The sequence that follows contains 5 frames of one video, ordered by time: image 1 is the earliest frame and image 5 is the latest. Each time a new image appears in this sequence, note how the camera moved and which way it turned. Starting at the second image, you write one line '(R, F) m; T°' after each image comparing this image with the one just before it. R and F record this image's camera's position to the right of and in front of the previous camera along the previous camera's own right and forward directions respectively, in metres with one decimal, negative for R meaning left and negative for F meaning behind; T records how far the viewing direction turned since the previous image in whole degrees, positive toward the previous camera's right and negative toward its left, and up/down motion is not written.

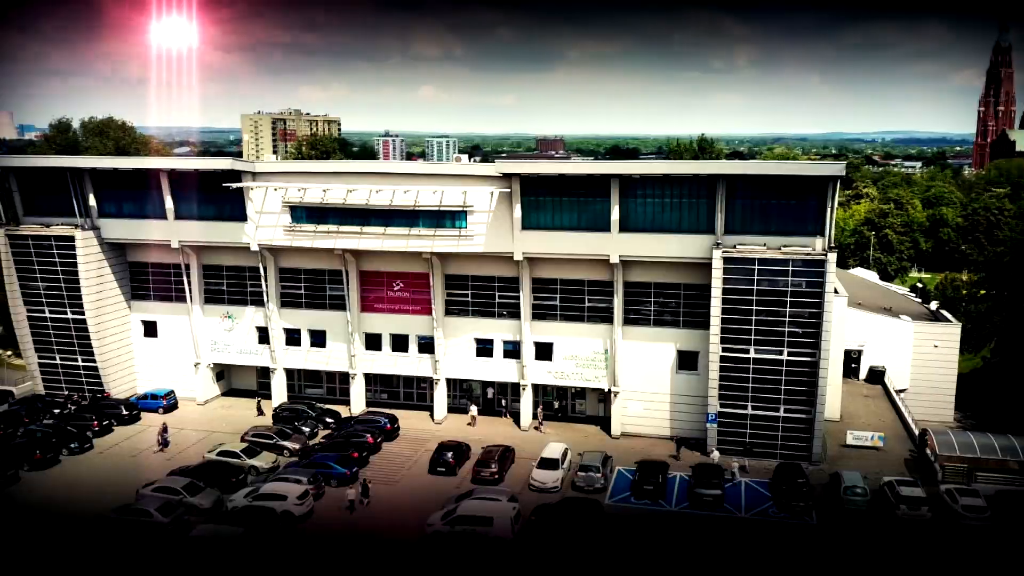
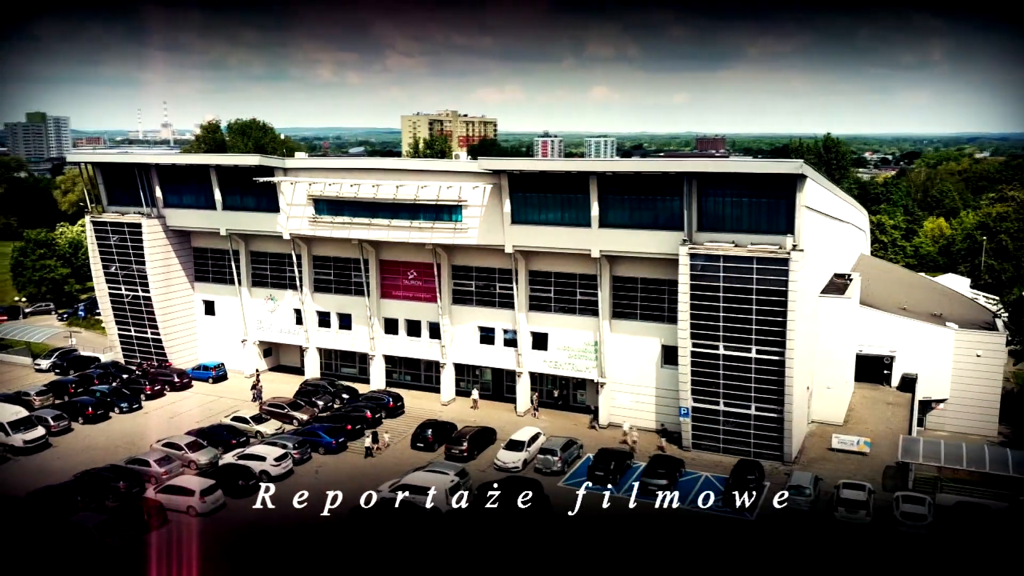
(+7.5, -1.2) m; -10°
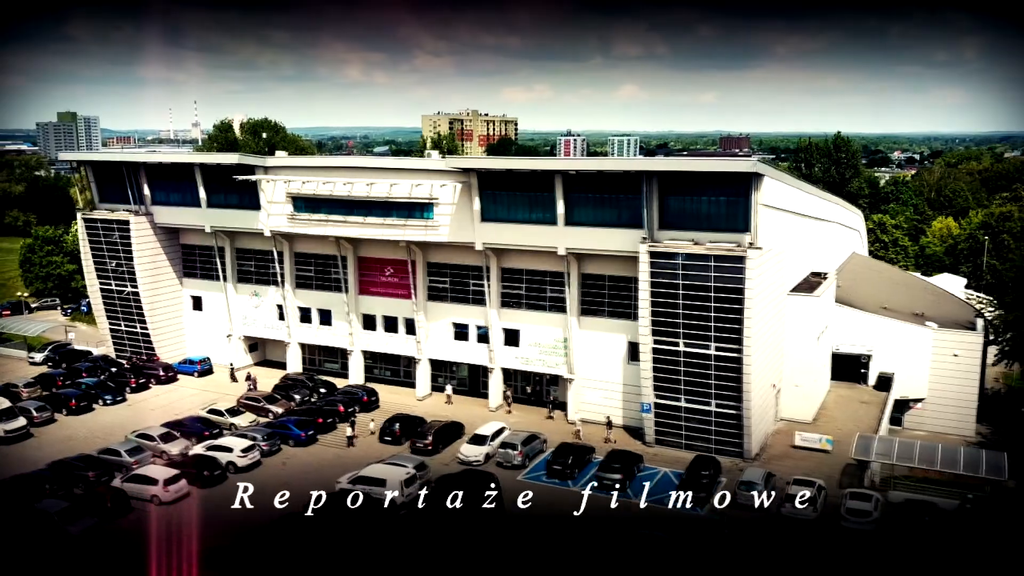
(+2.4, -0.5) m; -2°
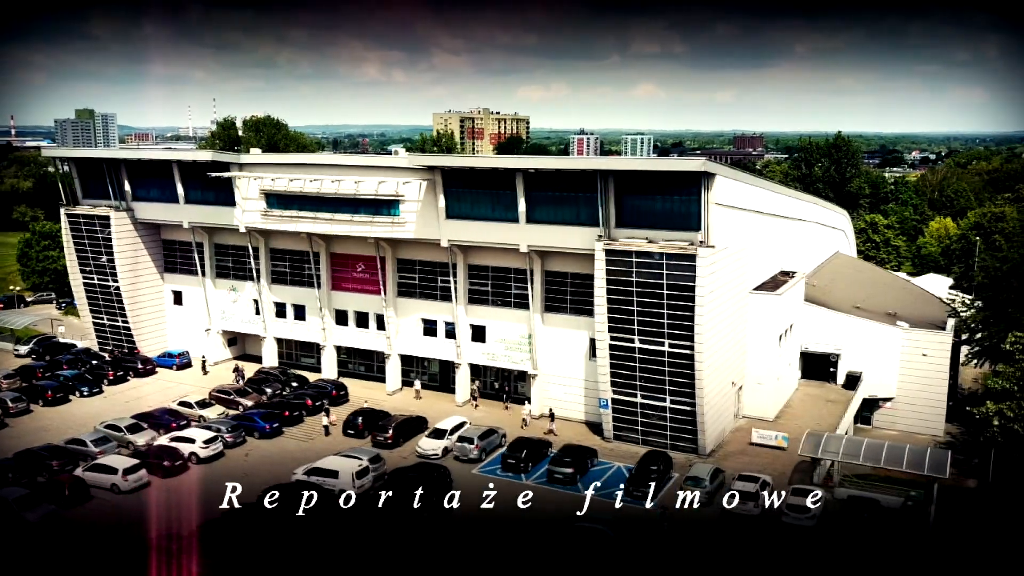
(+2.3, -0.5) m; -1°
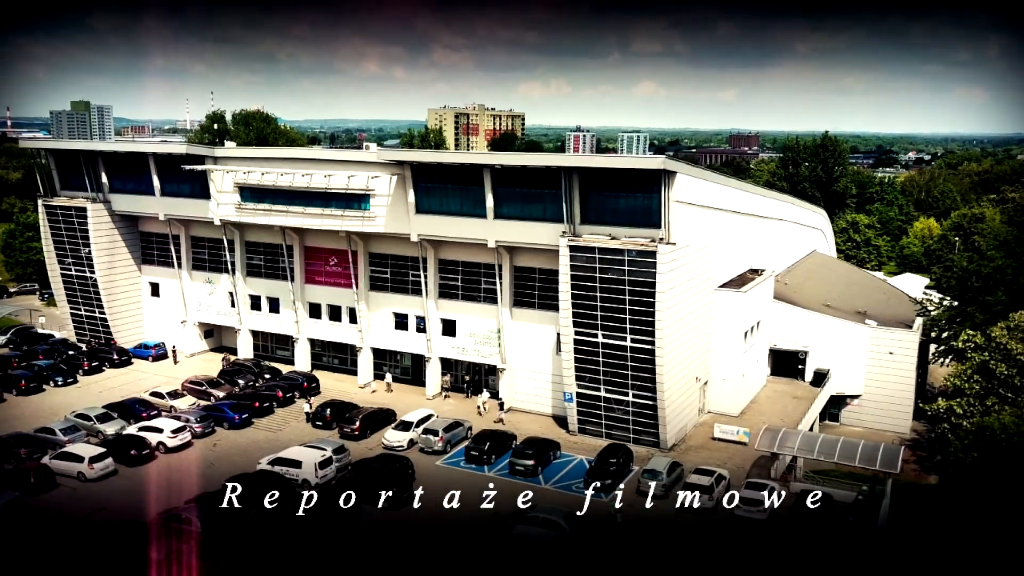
(+1.2, -0.4) m; 0°
